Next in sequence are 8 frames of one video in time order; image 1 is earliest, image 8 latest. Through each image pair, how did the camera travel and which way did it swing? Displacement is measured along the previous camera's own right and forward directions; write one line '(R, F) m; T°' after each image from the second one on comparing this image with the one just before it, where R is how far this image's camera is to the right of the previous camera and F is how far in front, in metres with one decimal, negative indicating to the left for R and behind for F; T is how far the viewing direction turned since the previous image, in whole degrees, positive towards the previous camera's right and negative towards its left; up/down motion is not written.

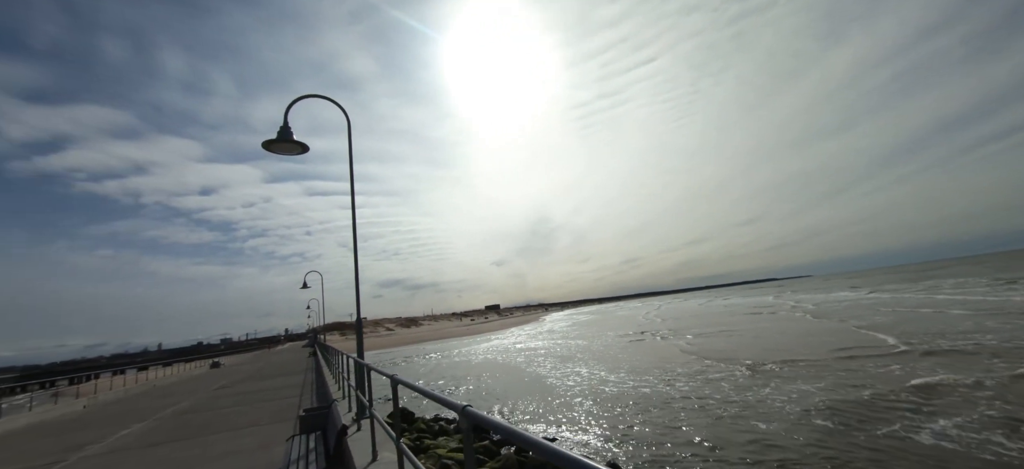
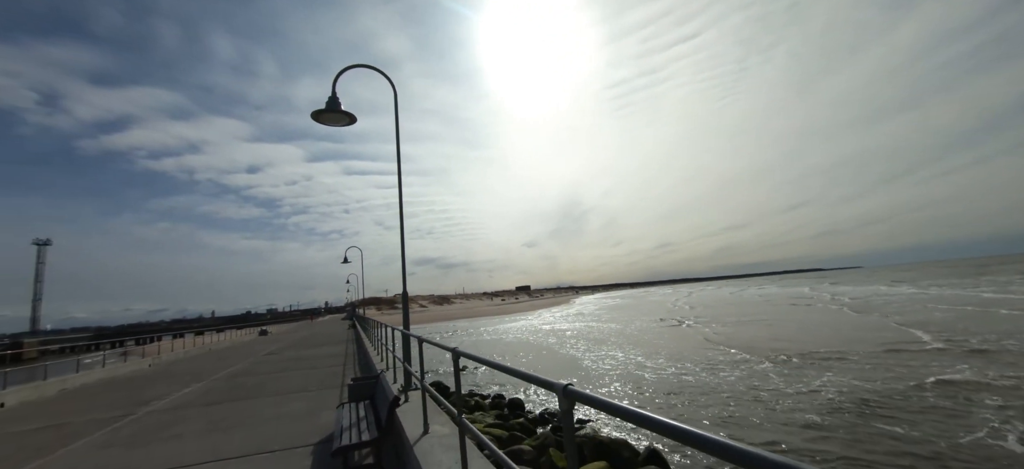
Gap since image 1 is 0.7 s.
(-0.3, +0.3) m; -4°
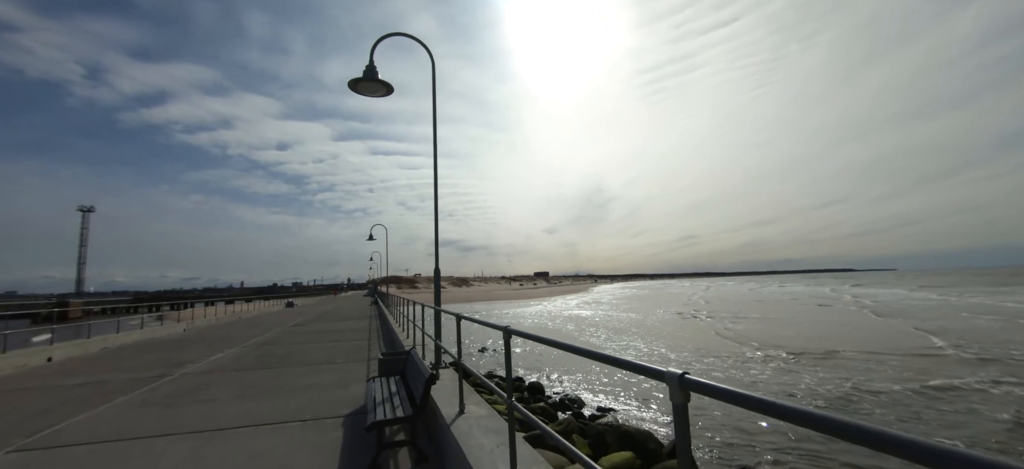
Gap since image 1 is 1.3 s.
(-0.3, +0.2) m; -3°
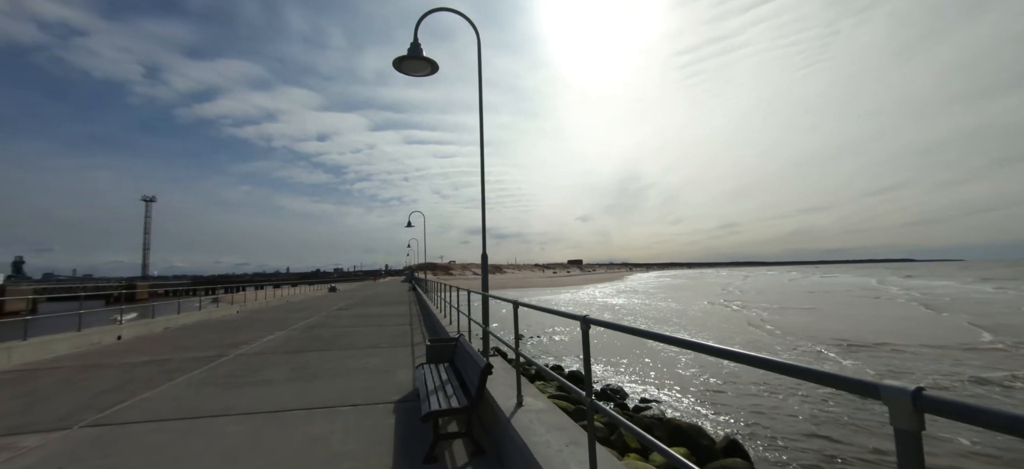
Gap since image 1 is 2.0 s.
(-0.3, +0.3) m; -5°
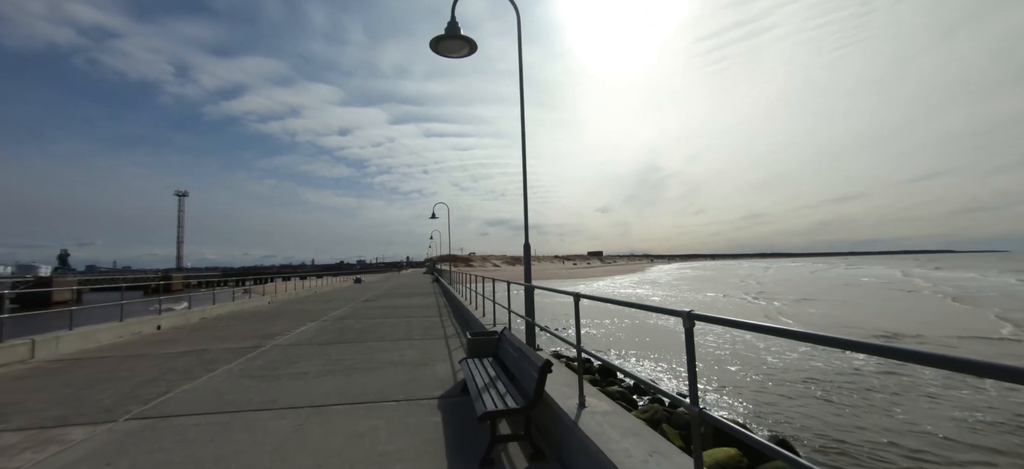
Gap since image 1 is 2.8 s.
(-0.4, +0.3) m; -3°
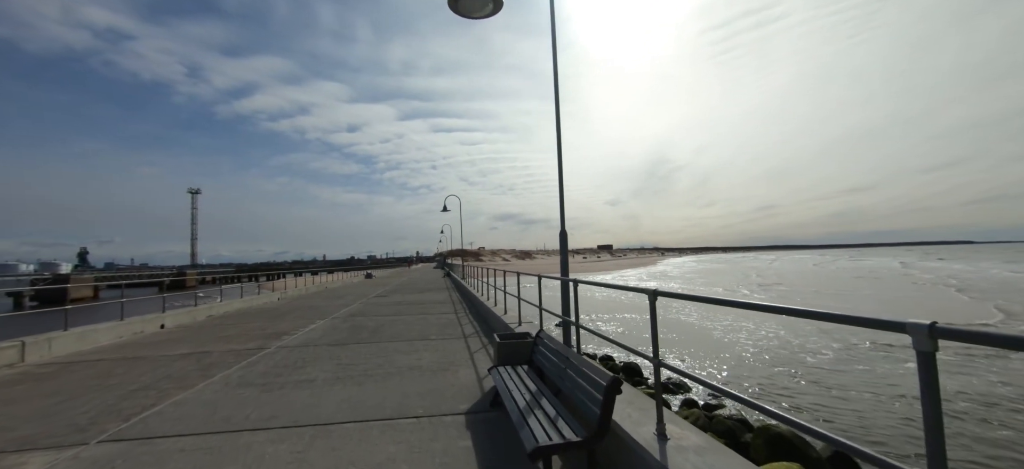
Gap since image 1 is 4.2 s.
(-0.3, +0.7) m; -1°
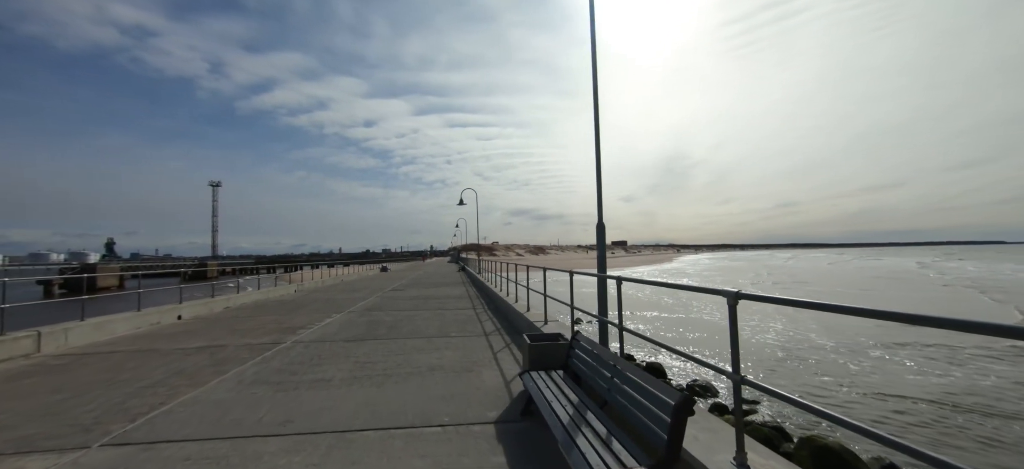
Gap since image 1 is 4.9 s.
(-0.2, +0.4) m; -2°
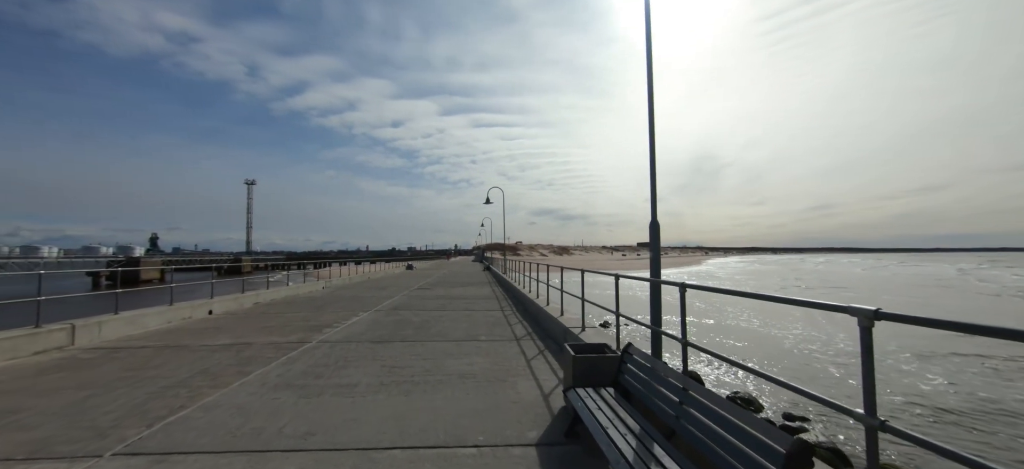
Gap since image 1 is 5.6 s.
(-0.2, +0.4) m; -3°
